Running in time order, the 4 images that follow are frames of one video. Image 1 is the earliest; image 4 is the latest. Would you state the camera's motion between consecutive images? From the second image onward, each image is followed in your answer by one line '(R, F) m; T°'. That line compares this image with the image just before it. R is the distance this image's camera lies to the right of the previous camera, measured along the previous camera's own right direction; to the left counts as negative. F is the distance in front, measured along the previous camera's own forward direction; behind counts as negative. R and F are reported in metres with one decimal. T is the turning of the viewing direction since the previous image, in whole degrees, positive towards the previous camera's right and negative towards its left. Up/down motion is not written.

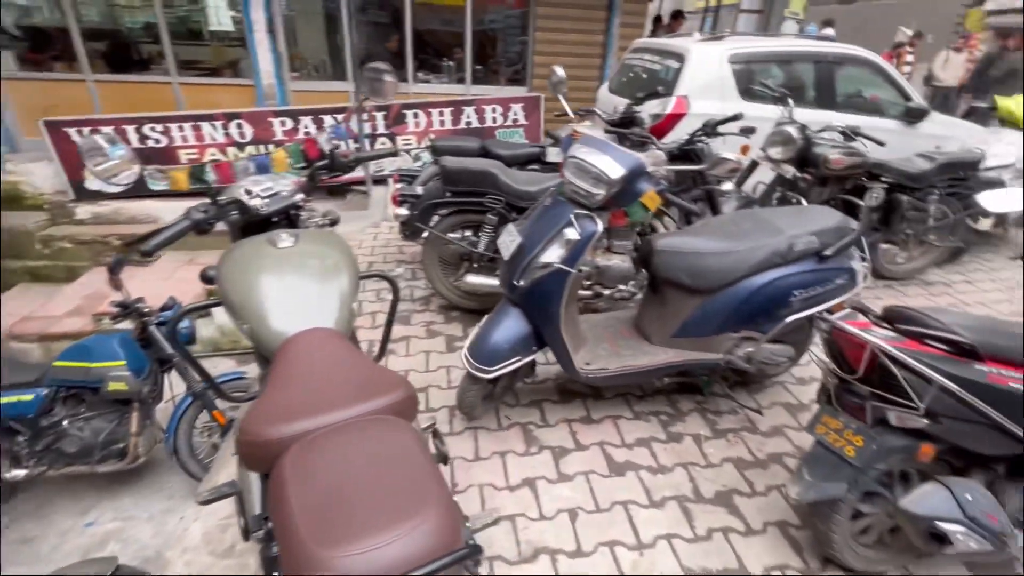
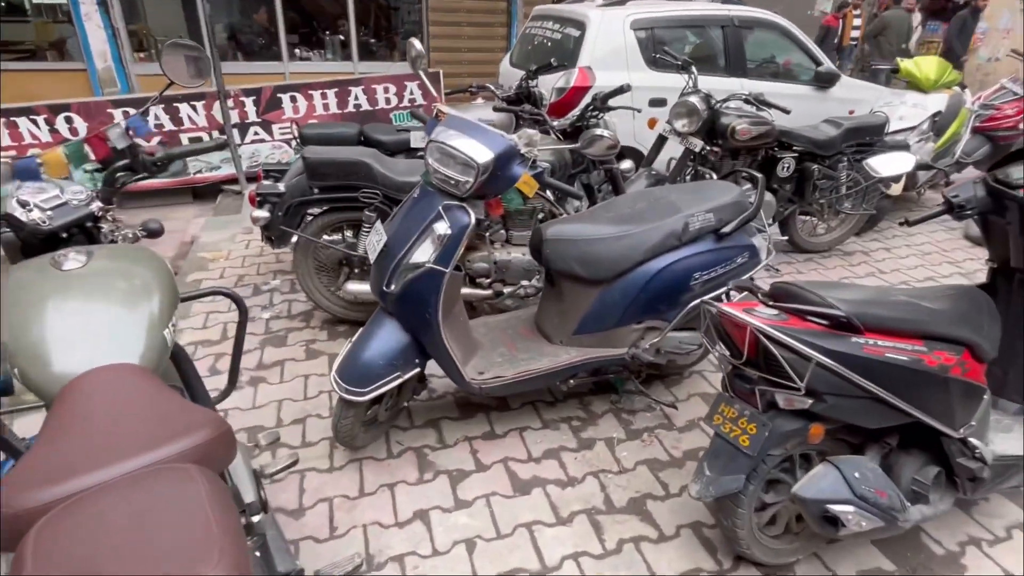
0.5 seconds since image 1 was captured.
(+0.3, +0.4) m; +4°
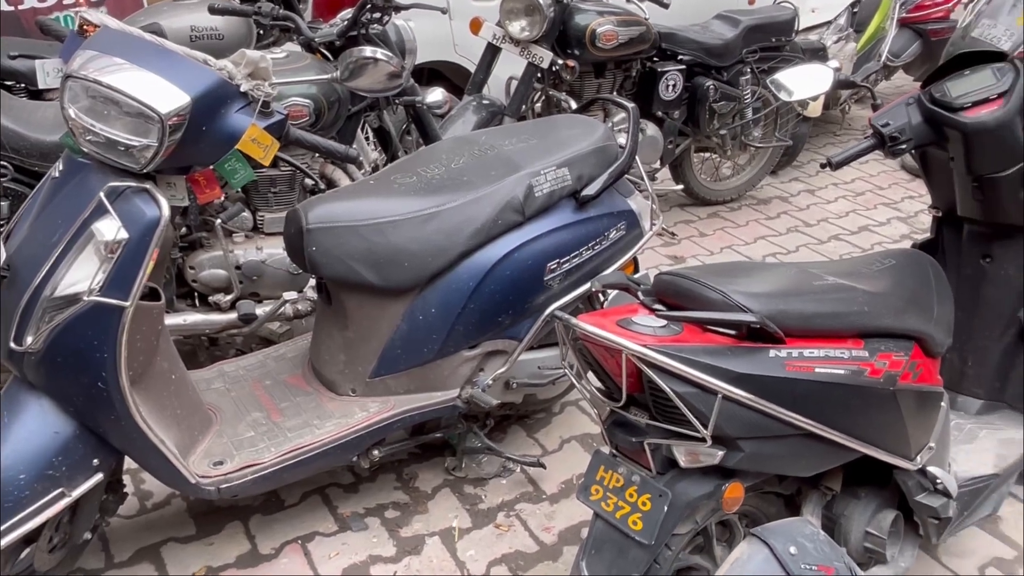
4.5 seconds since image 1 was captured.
(+0.4, +1.4) m; +7°
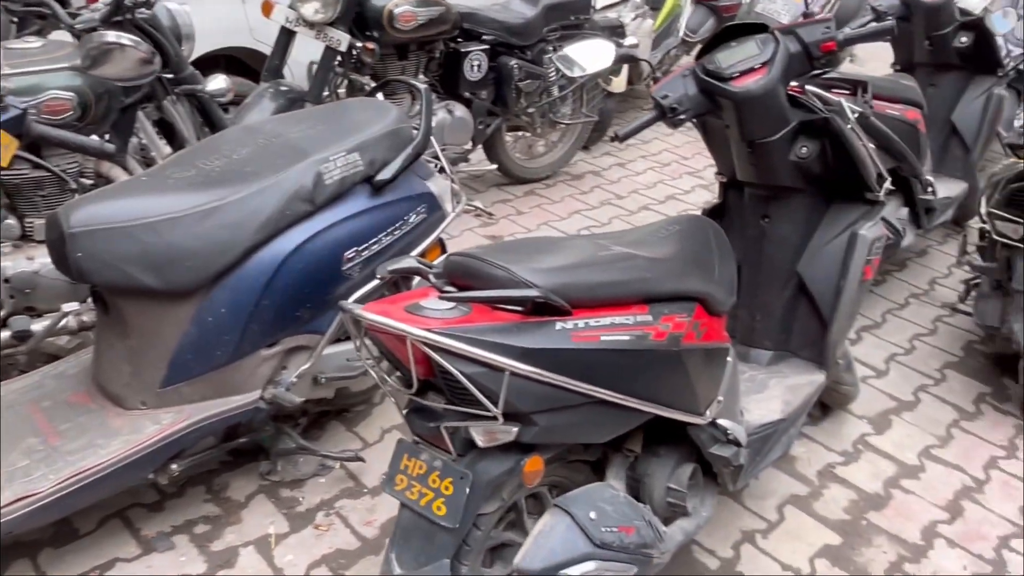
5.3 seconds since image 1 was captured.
(+0.1, 0.0) m; +10°
